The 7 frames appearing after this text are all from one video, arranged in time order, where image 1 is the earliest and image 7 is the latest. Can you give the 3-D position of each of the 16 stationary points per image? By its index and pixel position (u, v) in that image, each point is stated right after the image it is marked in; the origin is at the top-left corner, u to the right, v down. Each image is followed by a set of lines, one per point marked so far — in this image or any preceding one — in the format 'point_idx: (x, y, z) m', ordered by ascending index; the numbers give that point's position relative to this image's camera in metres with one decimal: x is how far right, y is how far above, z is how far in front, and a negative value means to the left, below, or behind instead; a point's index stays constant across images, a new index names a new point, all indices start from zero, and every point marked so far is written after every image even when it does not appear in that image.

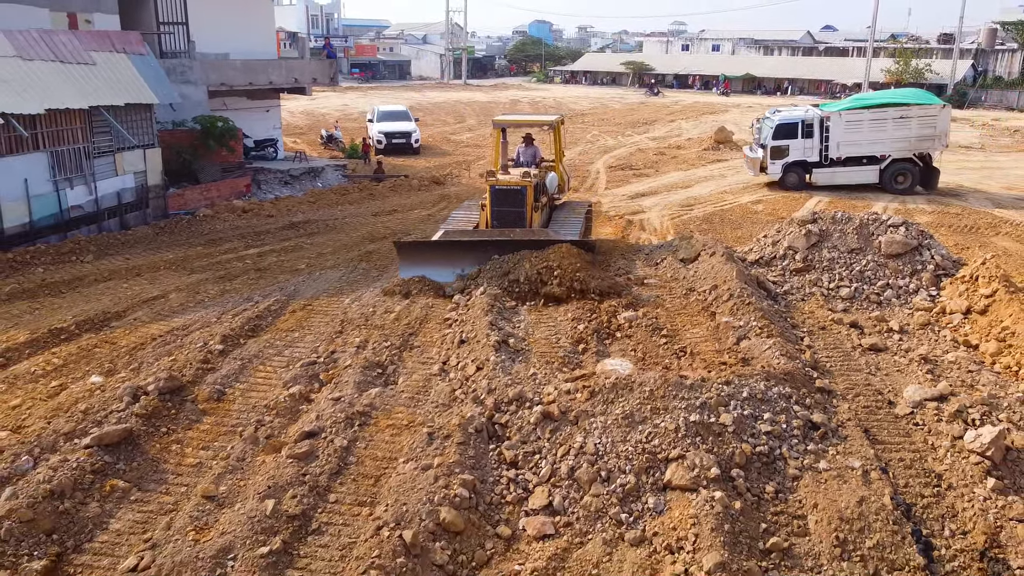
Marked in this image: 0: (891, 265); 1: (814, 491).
0: (+4.8, +0.3, +9.3) m
1: (+2.4, -1.6, +5.7) m
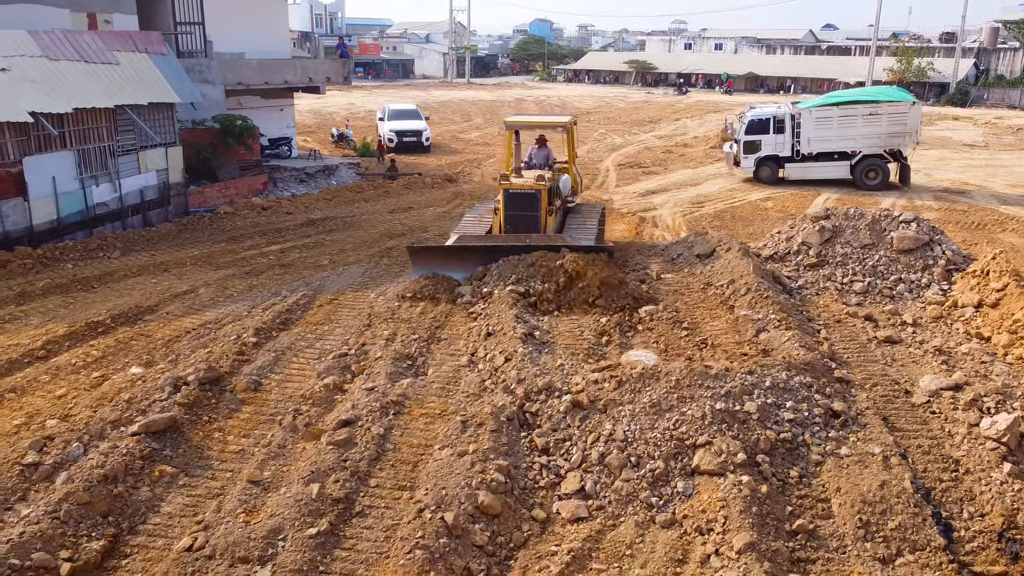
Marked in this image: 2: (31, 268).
0: (+5.1, +0.4, +9.5) m
1: (+2.6, -1.5, +5.9) m
2: (-6.6, +0.3, +10.0) m
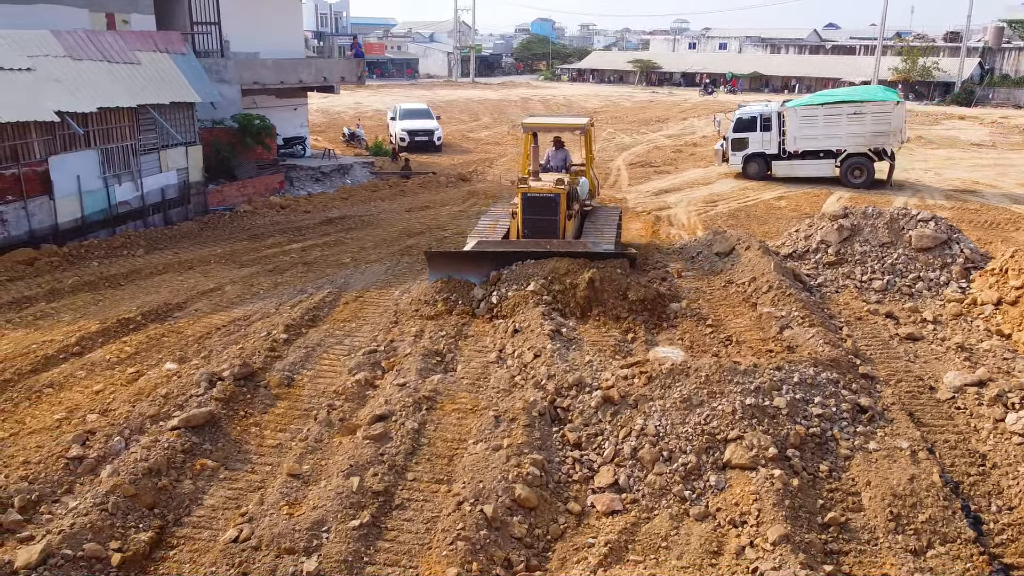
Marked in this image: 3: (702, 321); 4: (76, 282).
0: (+5.4, +0.4, +9.6) m
1: (+2.9, -1.5, +6.0) m
2: (-6.3, +0.3, +10.1) m
3: (+2.2, -0.4, +8.5) m
4: (-5.6, +0.1, +9.5) m
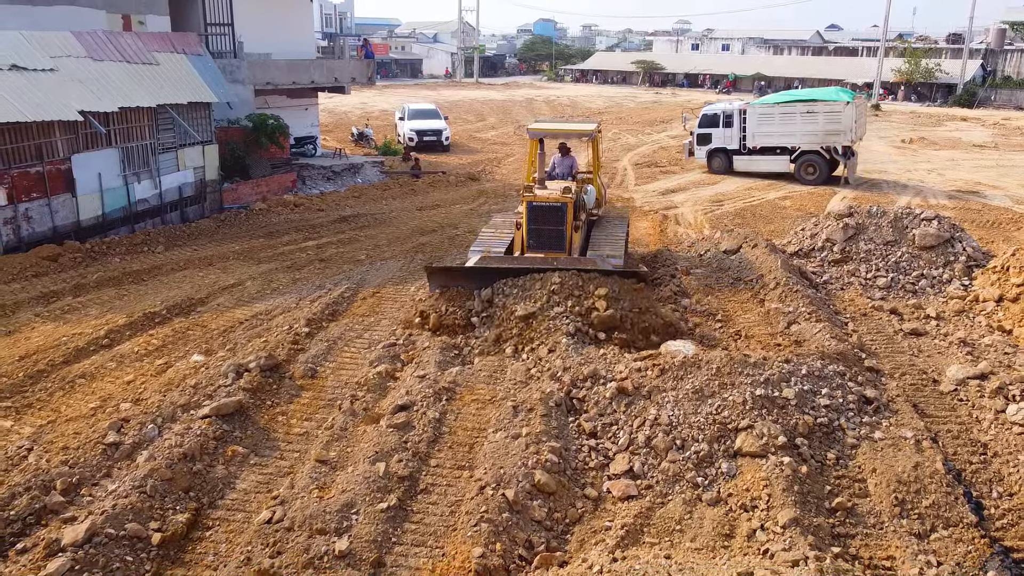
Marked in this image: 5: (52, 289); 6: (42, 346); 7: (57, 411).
0: (+5.5, +0.4, +9.9) m
1: (+3.1, -1.4, +6.3) m
2: (-6.1, +0.4, +10.4) m
3: (+2.4, -0.3, +8.7) m
4: (-5.5, +0.1, +9.7) m
5: (-5.9, 0.0, +9.4) m
6: (-5.0, -0.6, +7.8) m
7: (-4.2, -1.1, +6.7) m
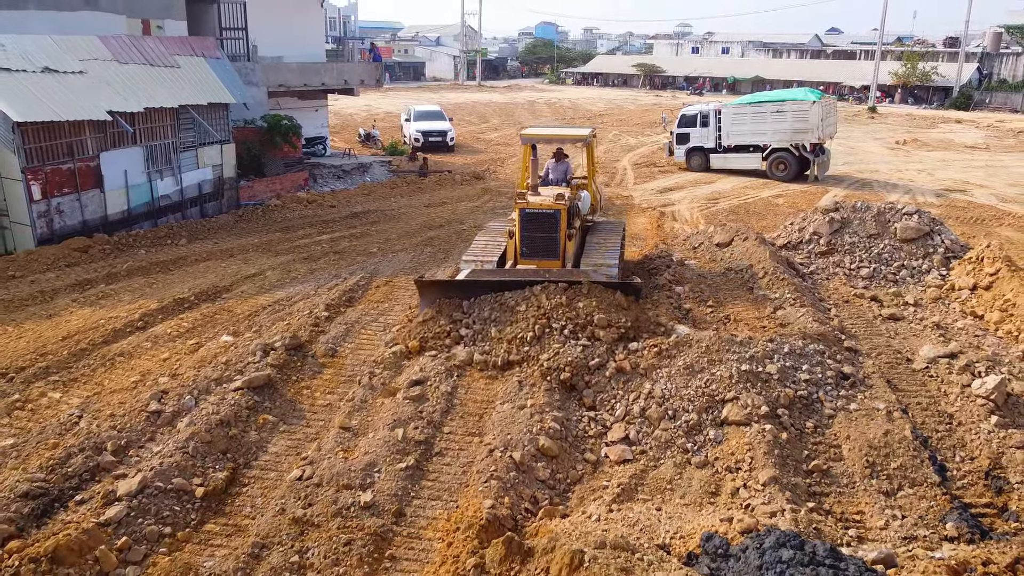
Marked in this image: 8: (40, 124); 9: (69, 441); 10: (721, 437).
0: (+5.6, +0.6, +10.5) m
1: (+3.1, -1.3, +6.9) m
2: (-6.0, +0.5, +11.0) m
3: (+2.4, -0.2, +9.3) m
4: (-5.4, +0.3, +10.4) m
5: (-5.8, +0.1, +10.0) m
6: (-5.0, -0.5, +8.5) m
7: (-4.1, -1.0, +7.4) m
8: (-6.7, +2.3, +10.4) m
9: (-3.9, -1.3, +6.4) m
10: (+1.9, -1.4, +6.8) m
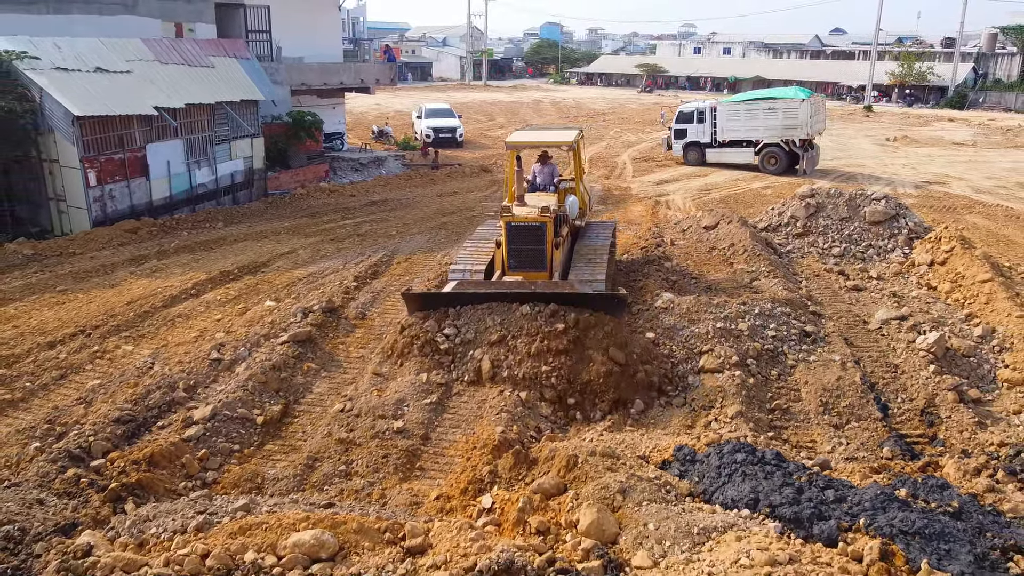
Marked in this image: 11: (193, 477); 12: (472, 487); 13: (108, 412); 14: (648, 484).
0: (+5.7, +0.9, +11.6) m
1: (+3.2, -0.9, +8.0) m
2: (-5.9, +0.9, +12.2) m
3: (+2.5, +0.2, +10.5) m
4: (-5.3, +0.7, +11.6) m
5: (-5.7, +0.5, +11.2) m
6: (-4.9, -0.1, +9.7) m
7: (-4.0, -0.6, +8.6) m
8: (-6.6, +2.7, +11.7) m
9: (-3.8, -1.0, +7.6) m
10: (+2.0, -1.0, +7.9) m
11: (-2.7, -1.6, +6.3) m
12: (-0.3, -1.7, +6.1) m
13: (-3.9, -1.2, +7.0) m
14: (+1.1, -1.5, +5.7) m
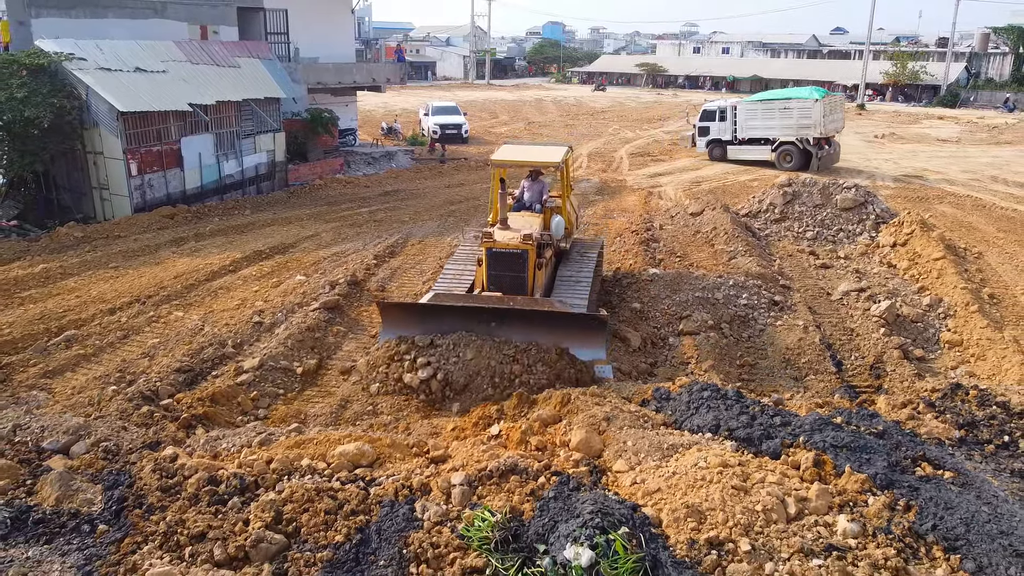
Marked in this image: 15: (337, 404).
0: (+5.8, +1.3, +12.7) m
1: (+3.3, -0.6, +9.2) m
2: (-5.9, +1.2, +13.4) m
3: (+2.6, +0.5, +11.6) m
4: (-5.2, +1.0, +12.8) m
5: (-5.6, +0.9, +12.4) m
6: (-4.8, +0.3, +10.8) m
7: (-4.0, -0.2, +9.7) m
8: (-6.6, +3.0, +12.9) m
9: (-3.7, -0.6, +8.8) m
10: (+2.1, -0.7, +9.1) m
11: (-2.7, -1.3, +7.5) m
12: (-0.3, -1.3, +7.3) m
13: (-3.8, -0.8, +8.2) m
14: (+1.1, -1.2, +6.9) m
15: (-1.8, -1.2, +7.7) m
